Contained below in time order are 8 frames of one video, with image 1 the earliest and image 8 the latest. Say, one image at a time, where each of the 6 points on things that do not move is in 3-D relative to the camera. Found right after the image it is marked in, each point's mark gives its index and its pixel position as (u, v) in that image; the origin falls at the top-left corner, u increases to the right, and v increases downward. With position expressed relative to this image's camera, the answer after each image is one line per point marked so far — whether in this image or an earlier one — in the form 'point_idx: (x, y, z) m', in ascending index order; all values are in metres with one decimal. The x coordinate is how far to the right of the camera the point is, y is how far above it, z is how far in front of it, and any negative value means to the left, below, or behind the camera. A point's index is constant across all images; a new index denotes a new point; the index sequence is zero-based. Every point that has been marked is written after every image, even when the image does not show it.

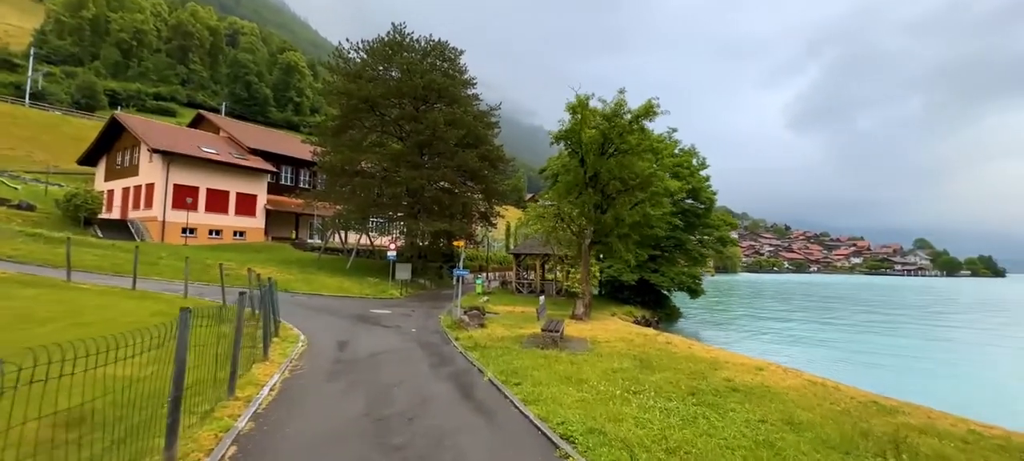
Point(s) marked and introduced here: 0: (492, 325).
0: (-0.8, -3.8, +17.6) m
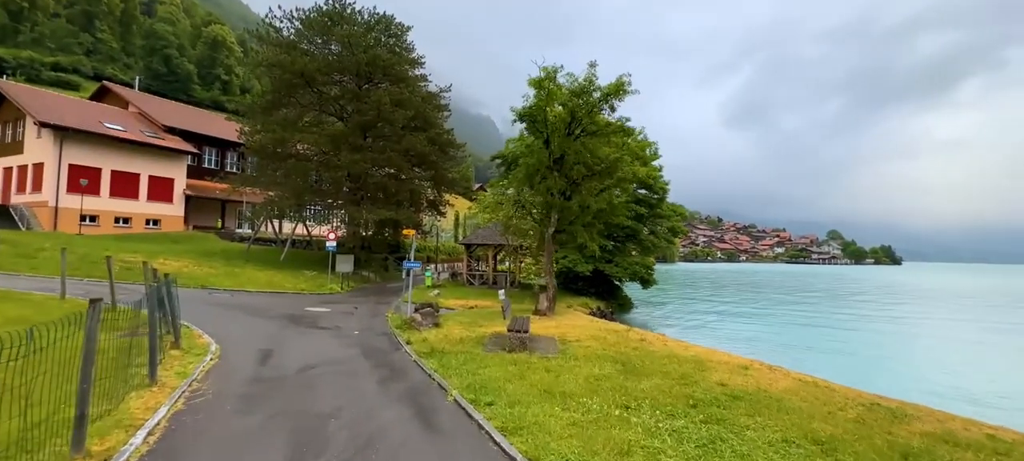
0: (-2.2, -3.3, +15.6) m
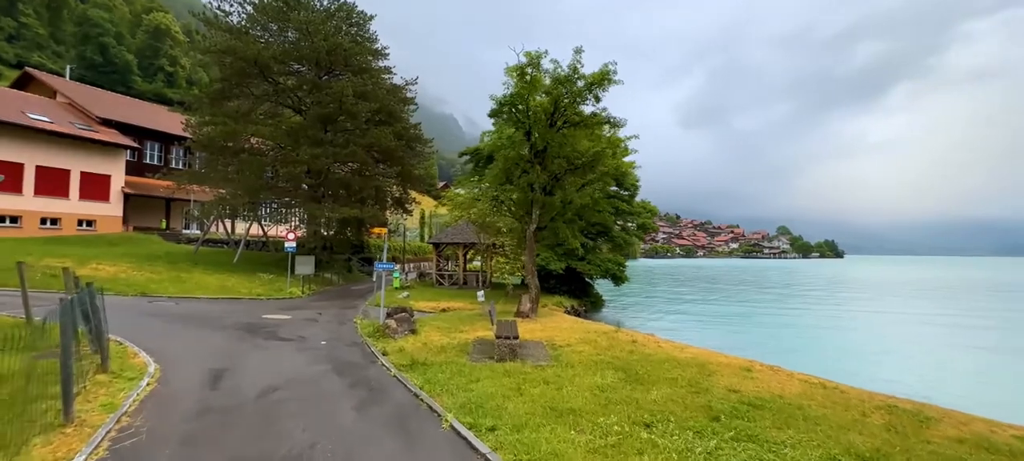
0: (-2.8, -3.2, +14.3) m
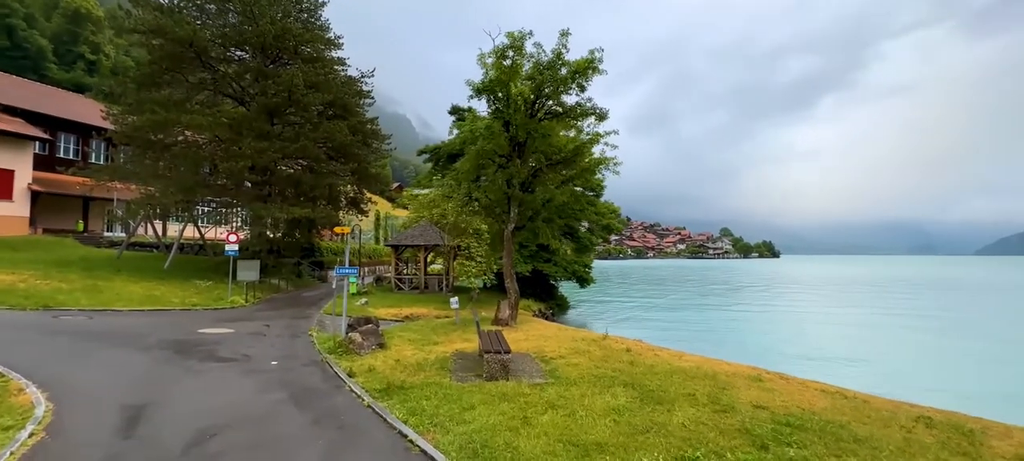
0: (-3.3, -3.2, +12.6) m
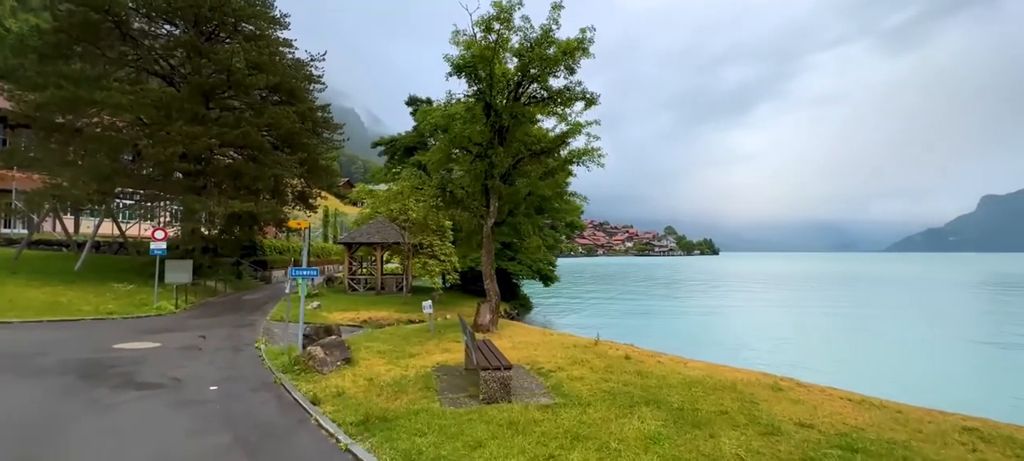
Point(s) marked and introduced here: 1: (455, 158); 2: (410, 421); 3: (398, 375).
0: (-3.5, -3.1, +10.7) m
1: (-1.9, +2.4, +15.2) m
2: (-1.6, -2.9, +7.0) m
3: (-2.4, -3.1, +9.6) m
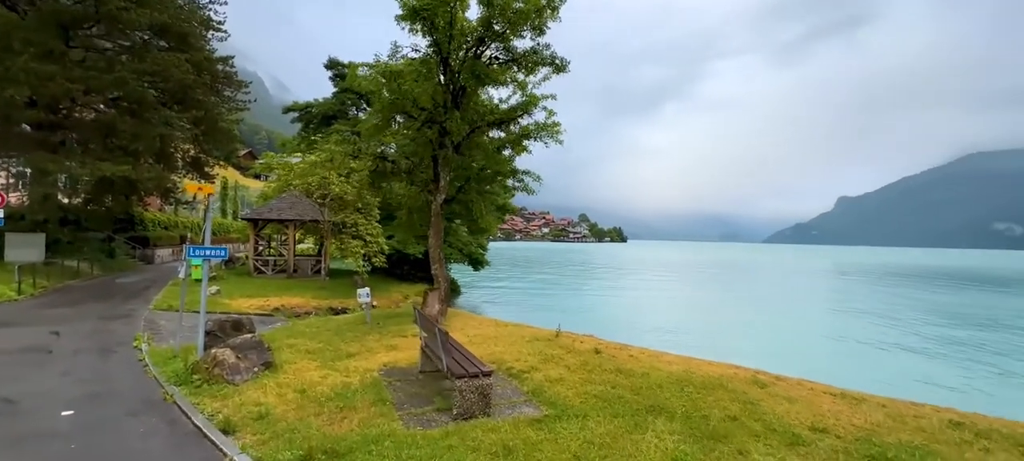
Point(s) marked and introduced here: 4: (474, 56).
0: (-4.2, -2.5, +8.5) m
1: (-3.3, +3.1, +13.0) m
2: (-1.7, -2.6, +5.2) m
3: (-2.9, -2.6, +7.7) m
4: (-1.1, +4.8, +12.4) m
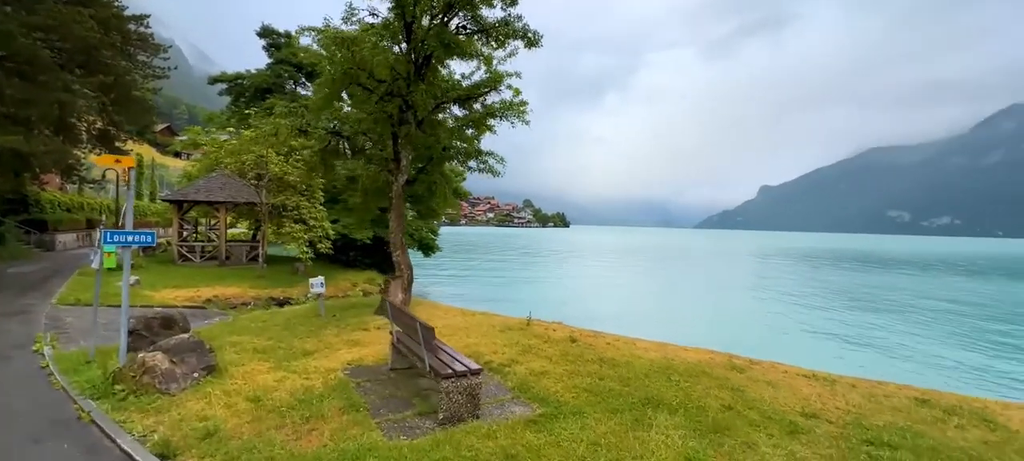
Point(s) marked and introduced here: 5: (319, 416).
0: (-4.5, -2.2, +7.4) m
1: (-4.1, +3.6, +11.8) m
2: (-1.6, -2.4, +4.4) m
3: (-3.2, -2.3, +6.7) m
4: (-1.9, +5.2, +11.3) m
5: (-2.5, -2.4, +5.7) m
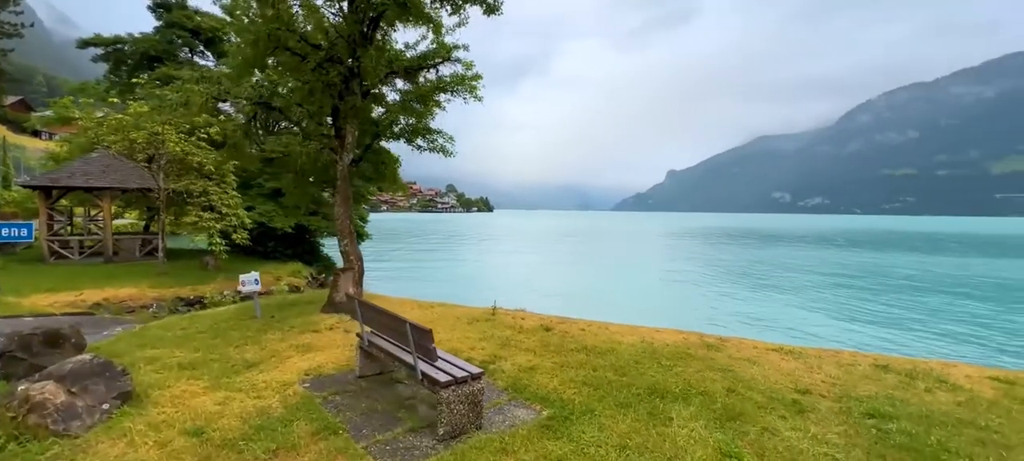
0: (-4.6, -2.1, +5.9) m
1: (-5.1, +3.9, +10.1) m
2: (-1.2, -2.3, +3.5) m
3: (-3.1, -2.2, +5.4) m
4: (-2.8, +5.5, +10.0) m
5: (-2.3, -2.2, +4.6) m
